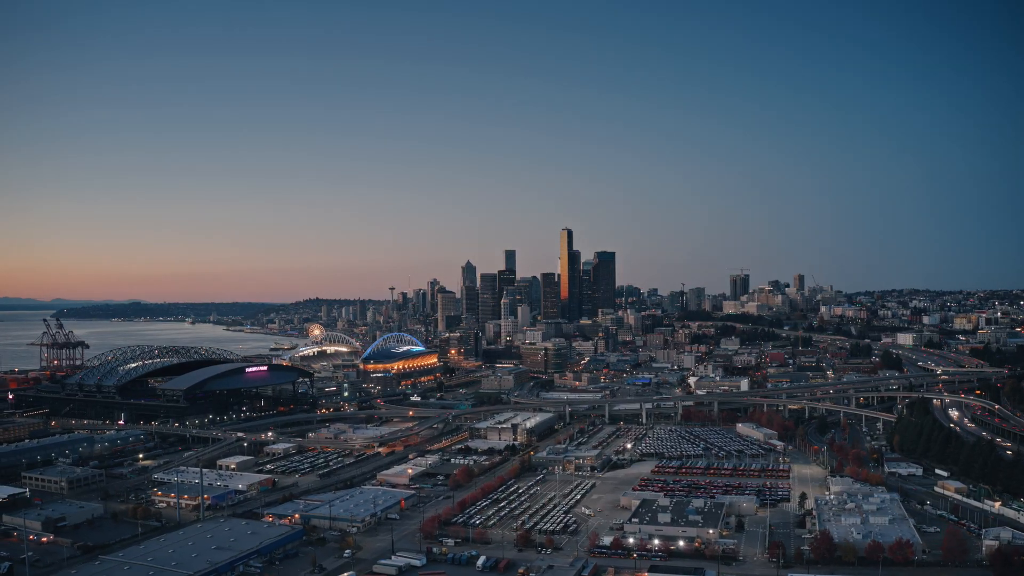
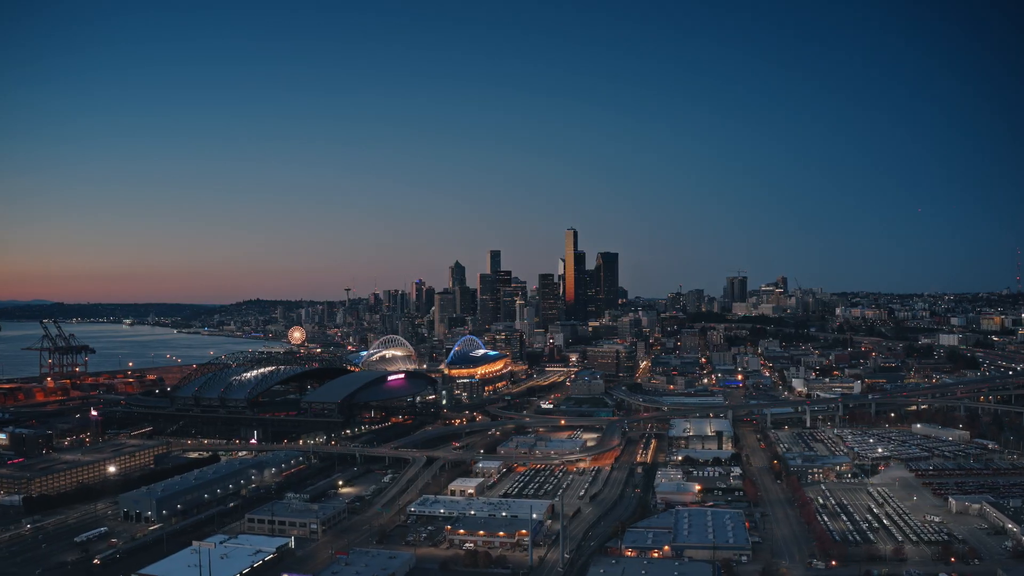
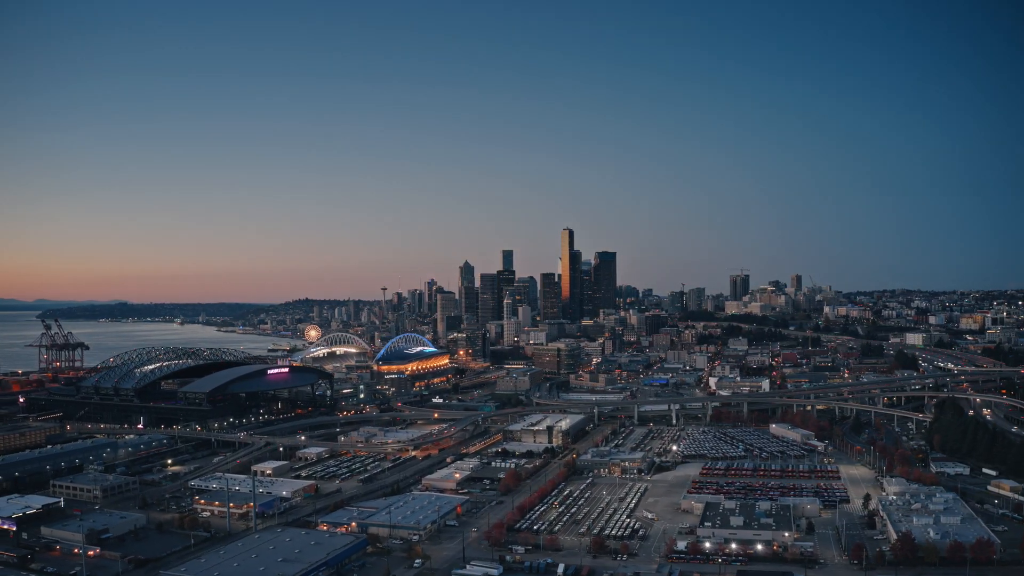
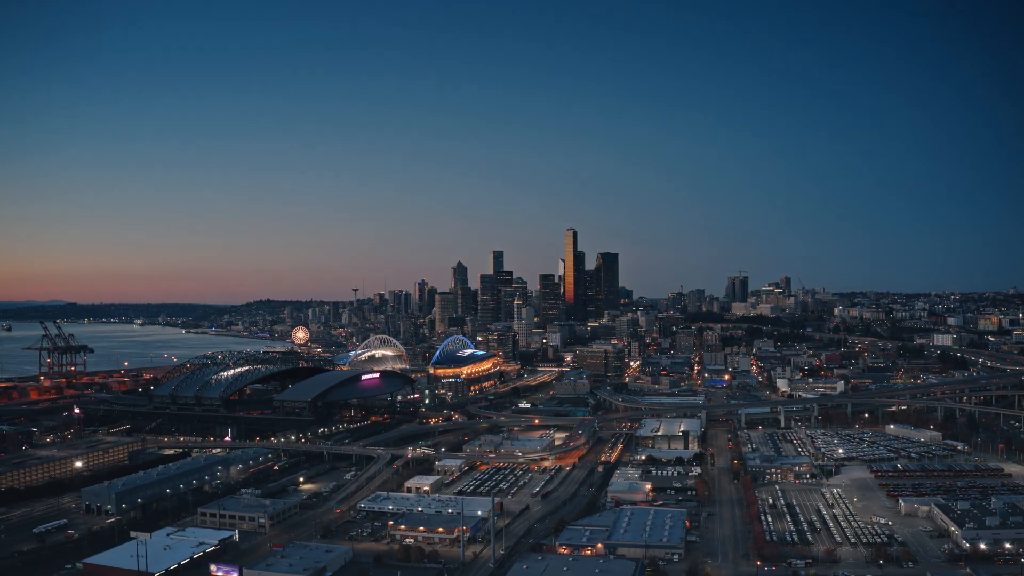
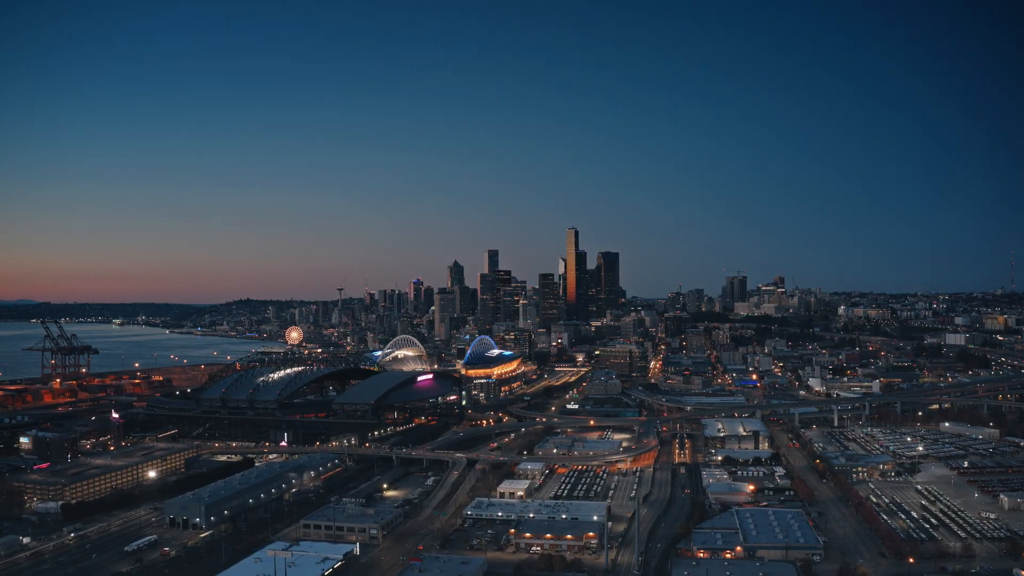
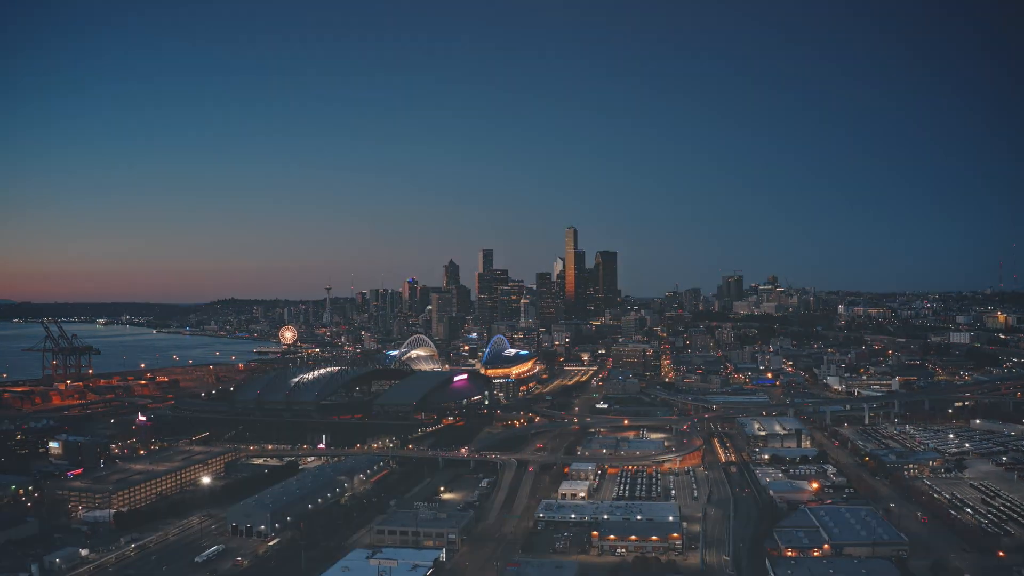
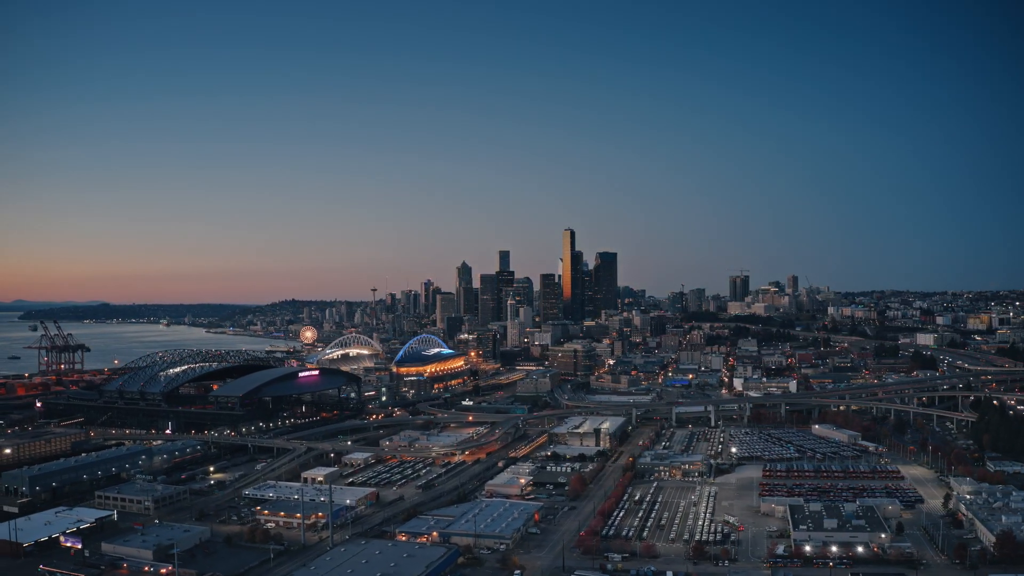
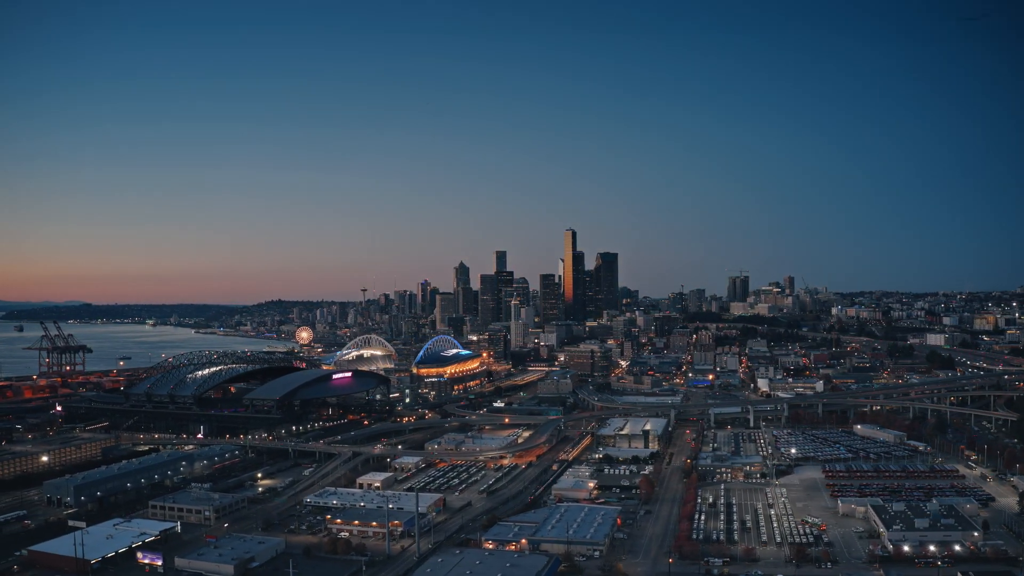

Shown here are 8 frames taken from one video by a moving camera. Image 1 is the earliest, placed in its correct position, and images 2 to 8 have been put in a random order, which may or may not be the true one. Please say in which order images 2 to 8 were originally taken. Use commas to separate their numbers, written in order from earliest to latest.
3, 7, 8, 4, 2, 5, 6
